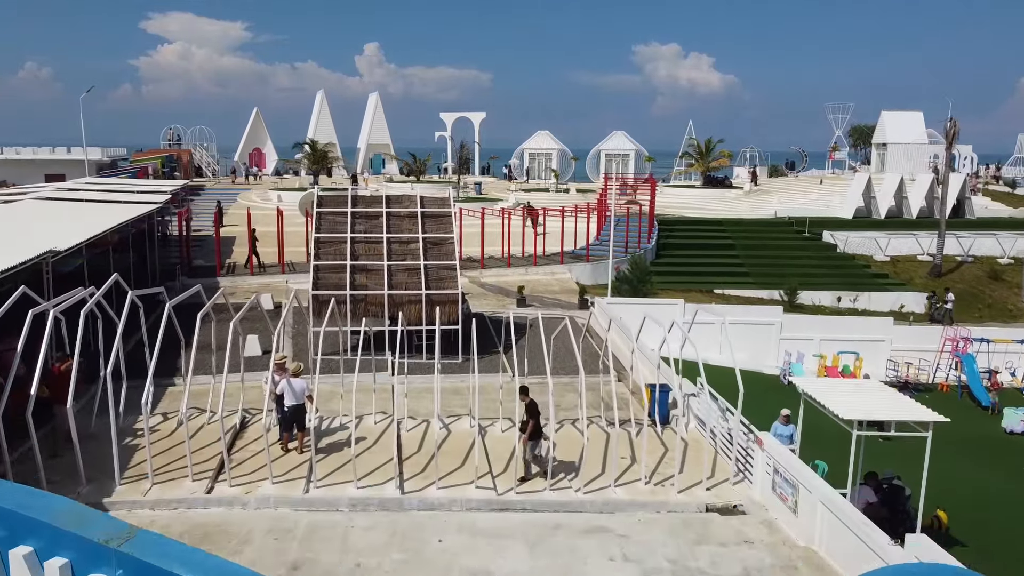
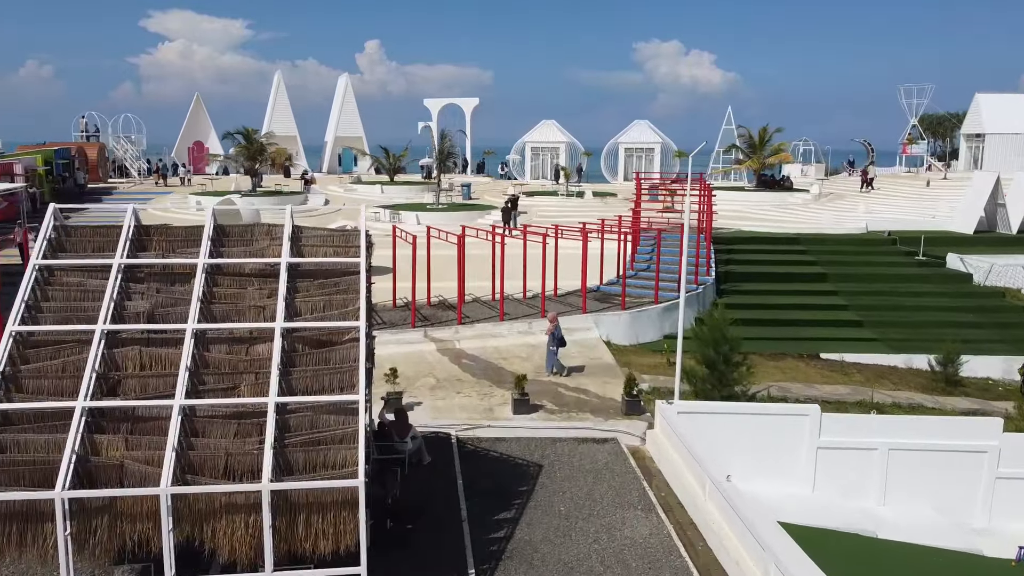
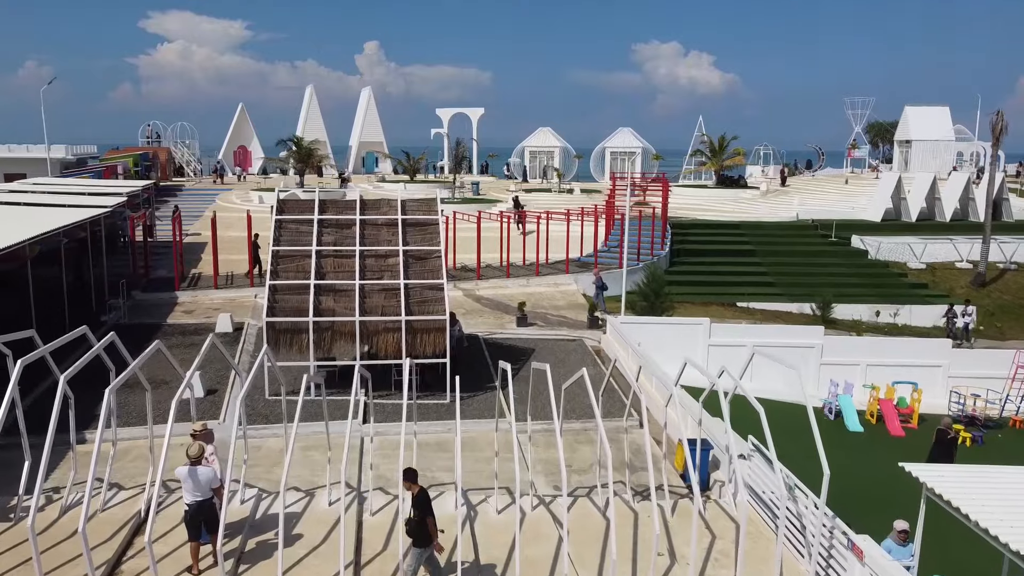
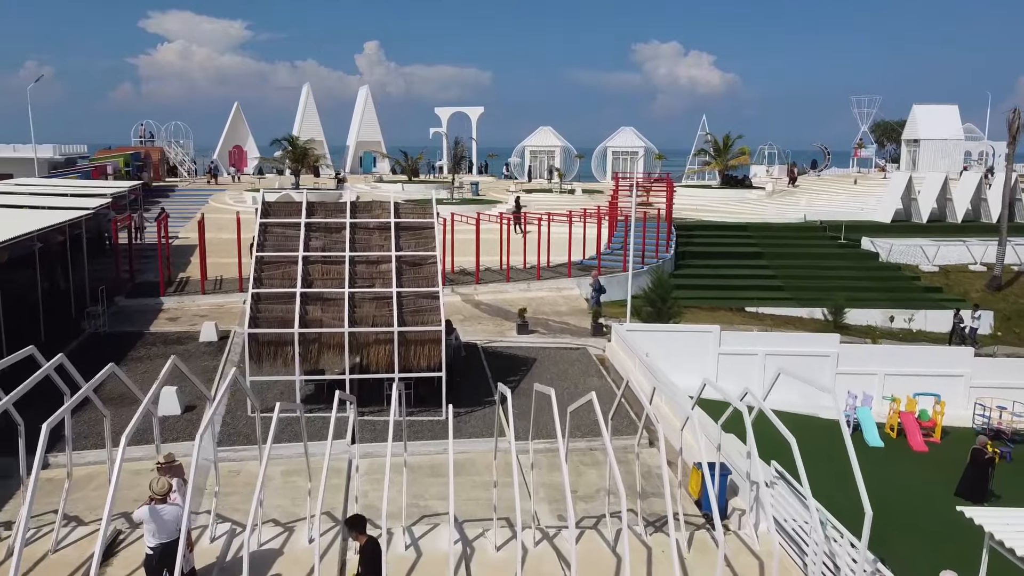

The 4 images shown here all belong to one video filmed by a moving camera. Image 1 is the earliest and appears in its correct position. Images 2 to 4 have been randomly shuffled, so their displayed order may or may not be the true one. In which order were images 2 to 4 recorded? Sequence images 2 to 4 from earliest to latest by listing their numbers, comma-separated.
3, 4, 2
